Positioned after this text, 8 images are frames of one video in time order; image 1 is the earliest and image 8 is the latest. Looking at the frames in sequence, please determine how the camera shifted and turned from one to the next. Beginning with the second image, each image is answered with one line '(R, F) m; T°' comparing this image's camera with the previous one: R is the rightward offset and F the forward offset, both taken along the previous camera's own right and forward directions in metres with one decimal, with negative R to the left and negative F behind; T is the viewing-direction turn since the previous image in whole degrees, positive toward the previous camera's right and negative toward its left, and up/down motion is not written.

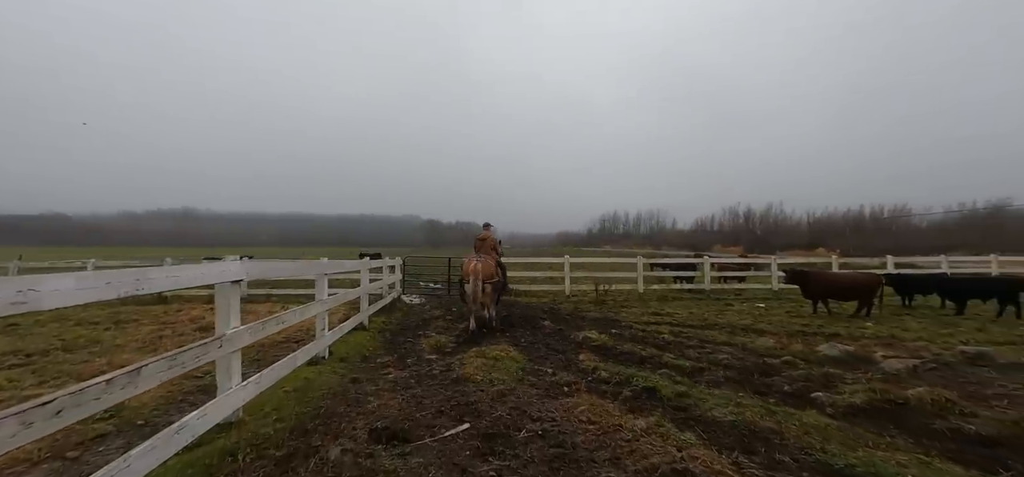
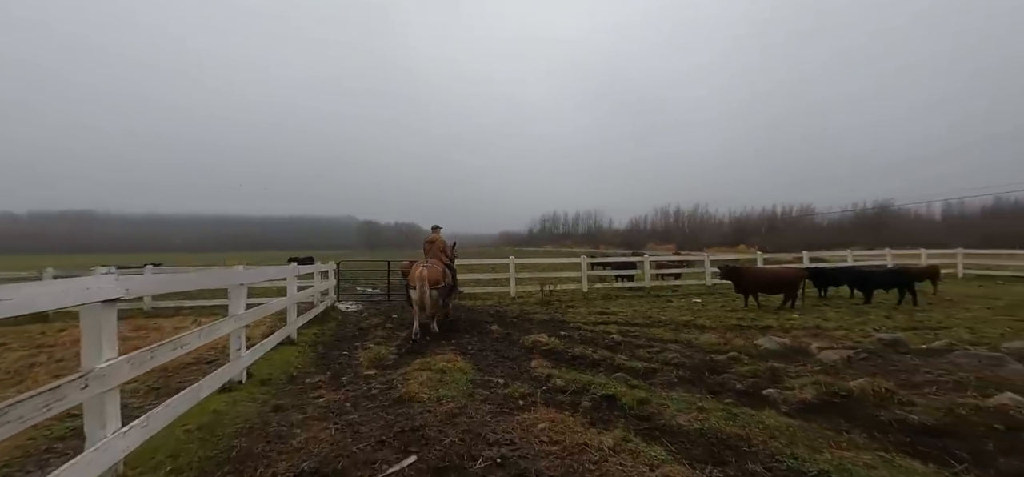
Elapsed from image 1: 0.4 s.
(-0.1, +0.4) m; +8°
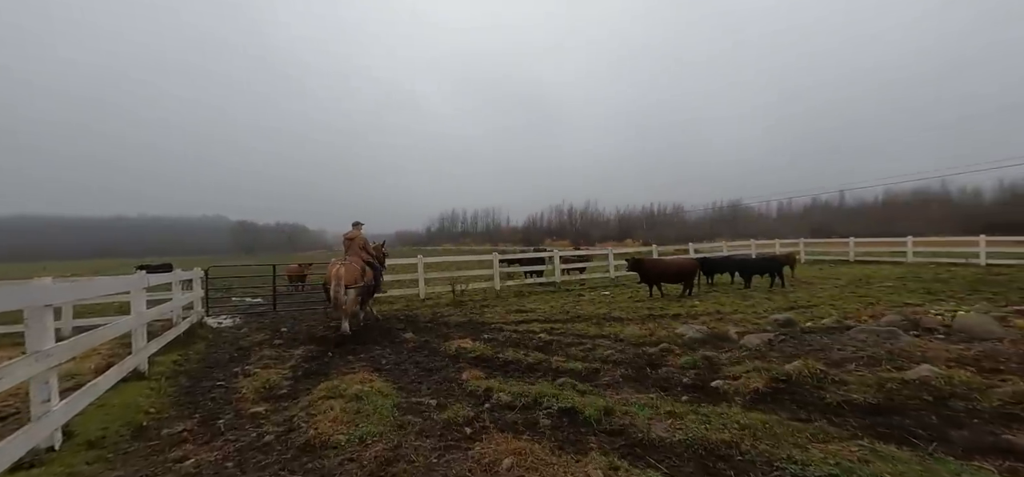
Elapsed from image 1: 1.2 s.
(-0.4, +0.8) m; +14°
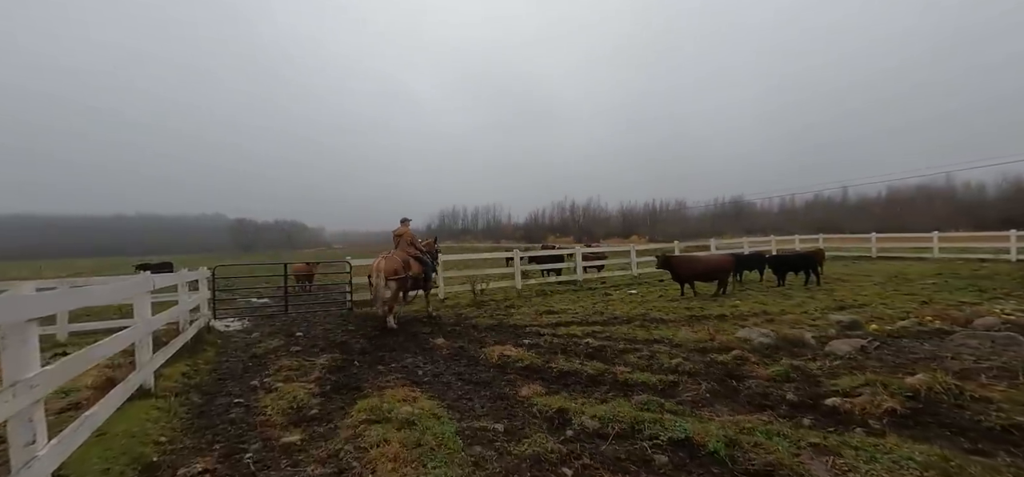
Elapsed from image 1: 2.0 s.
(-0.7, +0.7) m; 0°
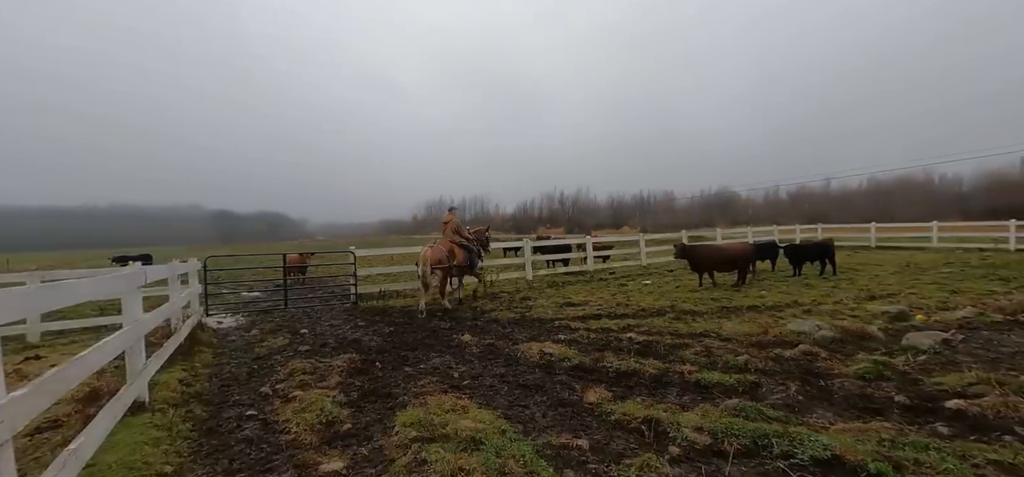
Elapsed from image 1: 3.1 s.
(-0.7, +0.7) m; +2°
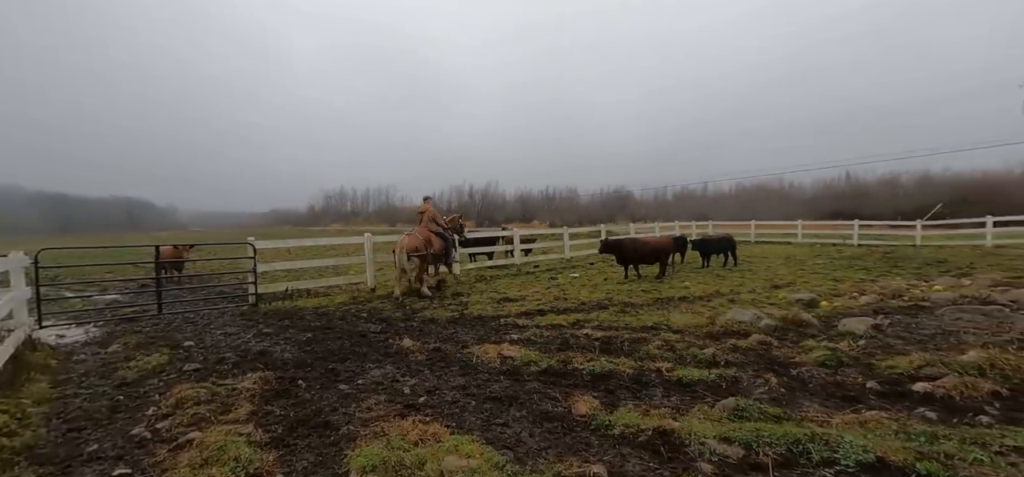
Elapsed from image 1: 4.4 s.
(-0.6, +0.7) m; +13°
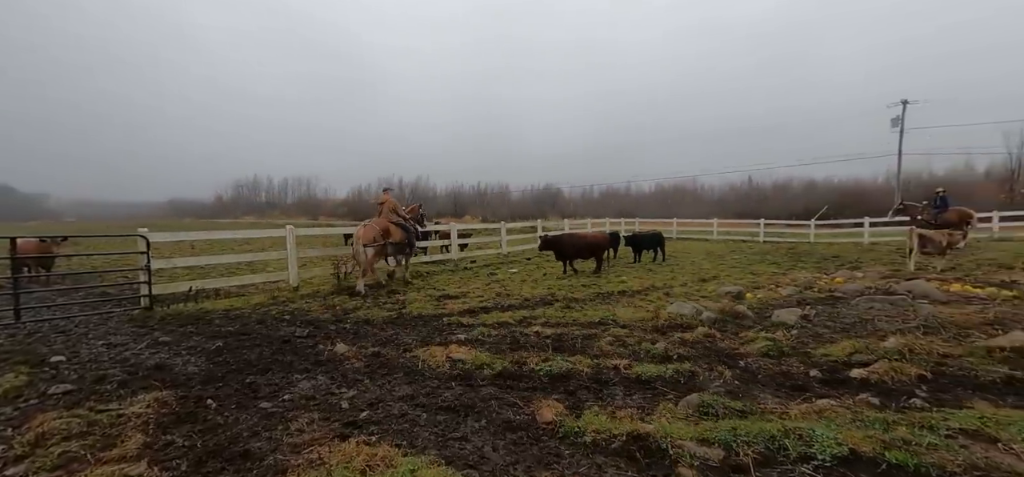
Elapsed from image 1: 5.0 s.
(-0.2, +0.4) m; +9°
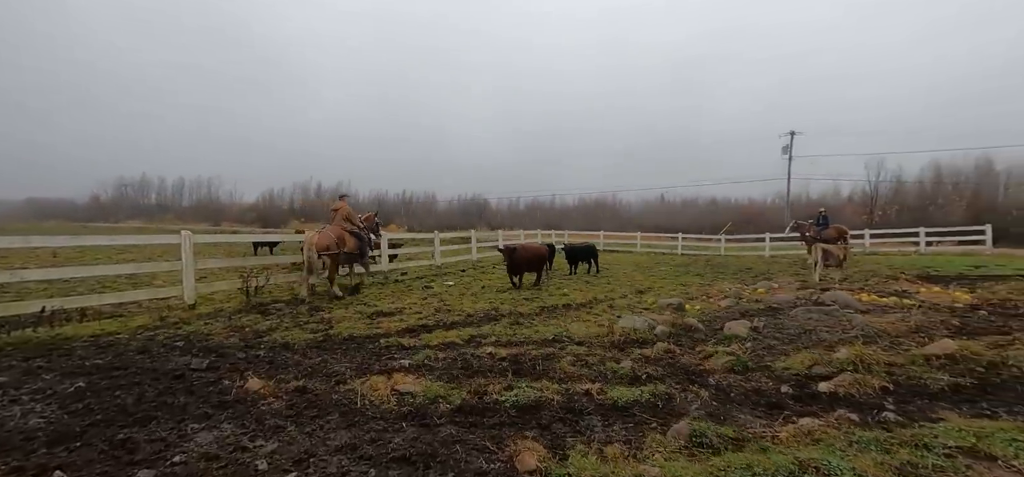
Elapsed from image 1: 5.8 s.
(-0.3, +0.6) m; +10°
